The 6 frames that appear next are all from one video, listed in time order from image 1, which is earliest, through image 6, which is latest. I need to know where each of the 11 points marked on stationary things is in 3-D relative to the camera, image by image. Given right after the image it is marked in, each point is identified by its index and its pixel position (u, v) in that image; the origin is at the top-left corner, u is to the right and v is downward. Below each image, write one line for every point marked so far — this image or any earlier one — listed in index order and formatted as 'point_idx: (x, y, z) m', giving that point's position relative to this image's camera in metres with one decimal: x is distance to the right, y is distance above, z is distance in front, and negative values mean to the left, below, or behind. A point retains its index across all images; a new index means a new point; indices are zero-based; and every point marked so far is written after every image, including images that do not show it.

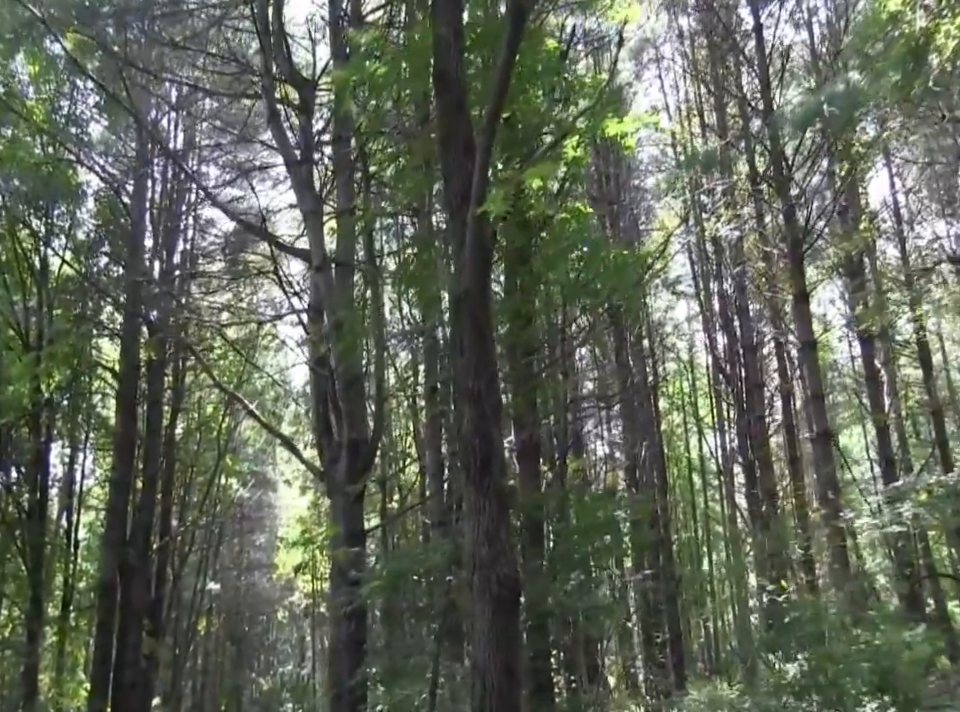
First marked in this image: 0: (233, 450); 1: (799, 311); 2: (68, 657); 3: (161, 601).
0: (-3.9, -1.5, +17.5) m
1: (+3.6, +0.5, +12.5) m
2: (-6.1, -4.5, +16.3) m
3: (-4.5, -3.4, +15.5) m
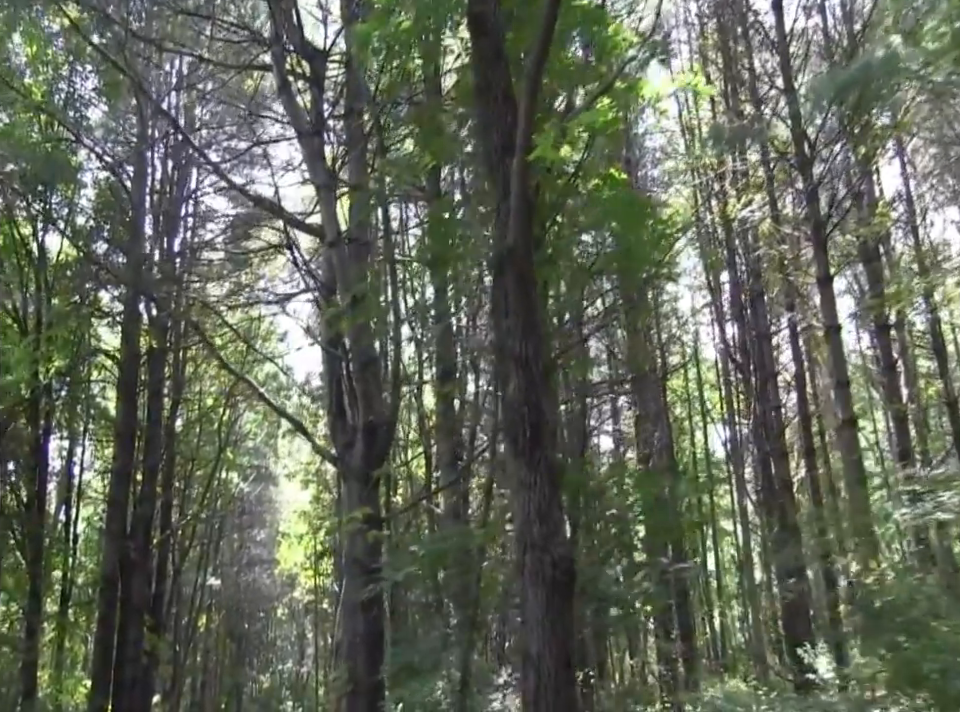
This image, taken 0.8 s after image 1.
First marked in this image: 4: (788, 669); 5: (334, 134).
0: (-3.8, -1.3, +17.1) m
1: (+3.8, +0.7, +12.1) m
2: (-6.0, -4.3, +15.9) m
3: (-4.4, -3.3, +15.0) m
4: (+3.8, -3.9, +13.7) m
5: (-1.2, +1.8, +9.0) m
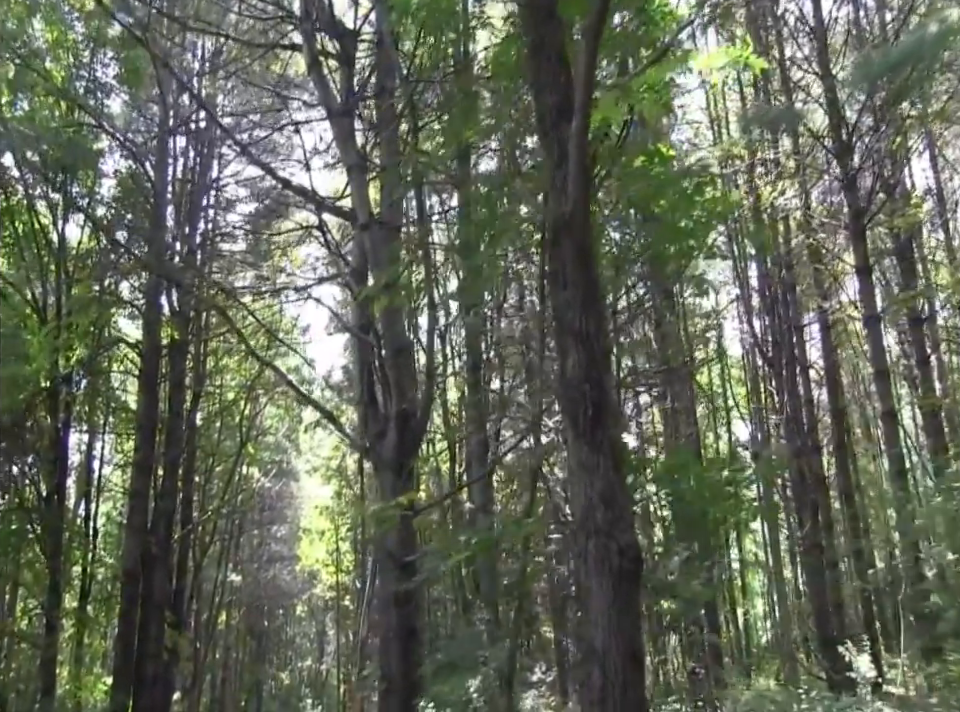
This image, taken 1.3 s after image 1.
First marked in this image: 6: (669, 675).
0: (-3.4, -1.2, +16.9) m
1: (+4.1, +0.7, +11.8) m
2: (-5.6, -4.2, +15.7) m
3: (-4.0, -3.2, +14.8) m
4: (+4.1, -3.8, +13.4) m
5: (-0.9, +1.9, +8.8) m
6: (+2.2, -3.8, +13.0) m
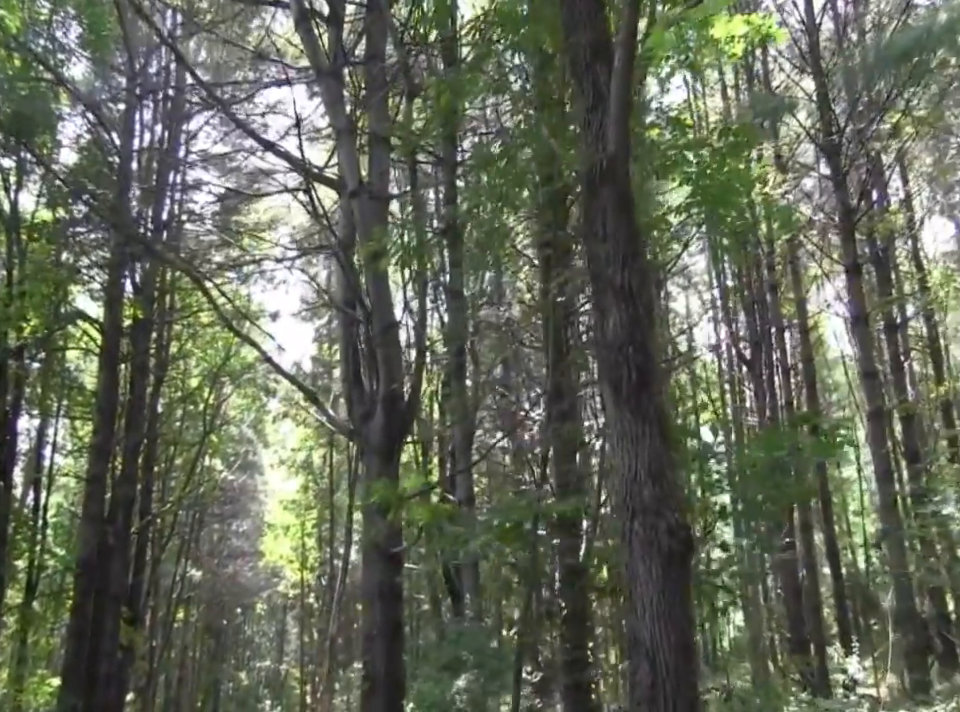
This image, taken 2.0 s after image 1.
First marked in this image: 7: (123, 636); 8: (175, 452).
0: (-3.9, -1.1, +16.3) m
1: (+3.9, +0.8, +11.5) m
2: (-6.1, -4.0, +15.1) m
3: (-4.4, -3.0, +14.2) m
4: (+3.8, -3.8, +13.1) m
5: (-1.0, +2.1, +8.3) m
6: (+1.9, -3.7, +12.6) m
7: (-4.2, -3.3, +13.0) m
8: (-4.4, -1.4, +15.9) m
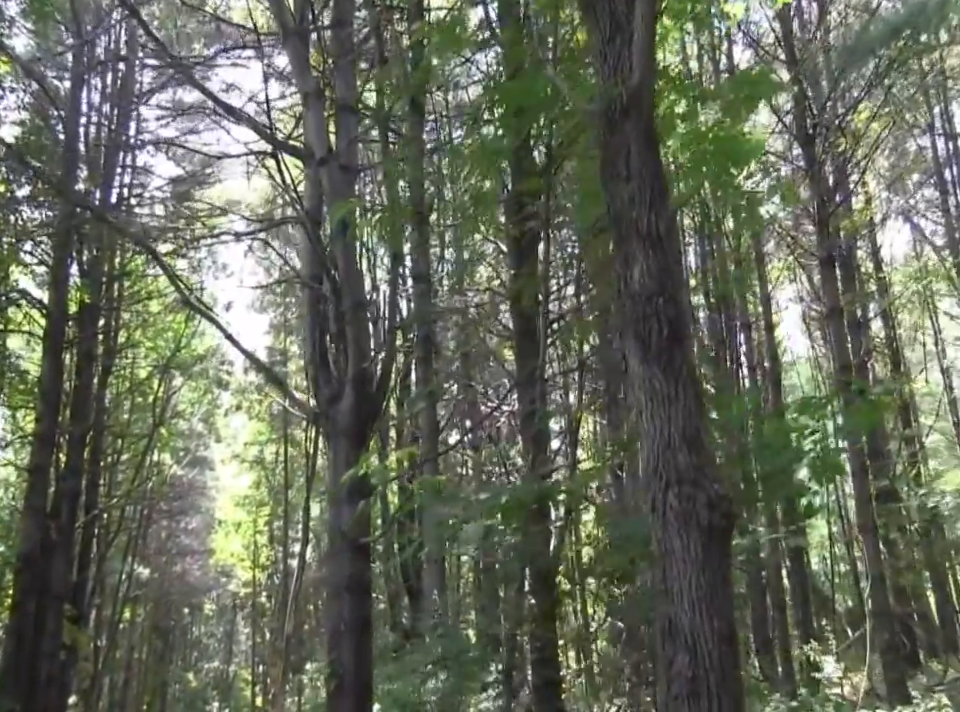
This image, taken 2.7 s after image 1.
0: (-4.4, -0.9, +15.7) m
1: (+3.5, +0.8, +11.3) m
2: (-6.6, -3.8, +14.3) m
3: (-4.9, -2.8, +13.6) m
4: (+3.3, -3.7, +12.8) m
5: (-1.1, +2.2, +7.9) m
6: (+1.4, -3.6, +12.3) m
7: (-4.7, -3.2, +12.4) m
8: (-5.0, -1.3, +15.3) m
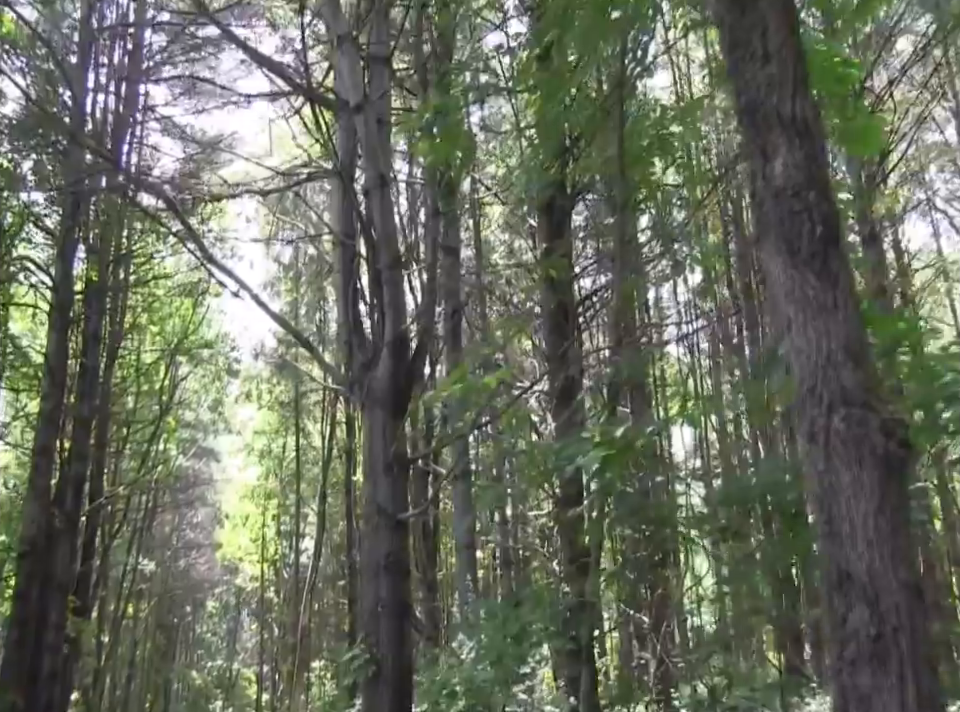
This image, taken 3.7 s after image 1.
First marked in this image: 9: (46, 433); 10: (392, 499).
0: (-4.2, -0.7, +15.2) m
1: (+3.8, +1.0, +10.8) m
2: (-6.4, -3.6, +13.8) m
3: (-4.7, -2.6, +13.1) m
4: (+3.6, -3.6, +12.3) m
5: (-0.9, +2.4, +7.4) m
6: (+1.7, -3.4, +11.8) m
7: (-4.4, -2.9, +11.9) m
8: (-4.7, -1.1, +14.8) m
9: (-4.1, -0.8, +10.5) m
10: (-0.4, -0.7, +5.8) m
